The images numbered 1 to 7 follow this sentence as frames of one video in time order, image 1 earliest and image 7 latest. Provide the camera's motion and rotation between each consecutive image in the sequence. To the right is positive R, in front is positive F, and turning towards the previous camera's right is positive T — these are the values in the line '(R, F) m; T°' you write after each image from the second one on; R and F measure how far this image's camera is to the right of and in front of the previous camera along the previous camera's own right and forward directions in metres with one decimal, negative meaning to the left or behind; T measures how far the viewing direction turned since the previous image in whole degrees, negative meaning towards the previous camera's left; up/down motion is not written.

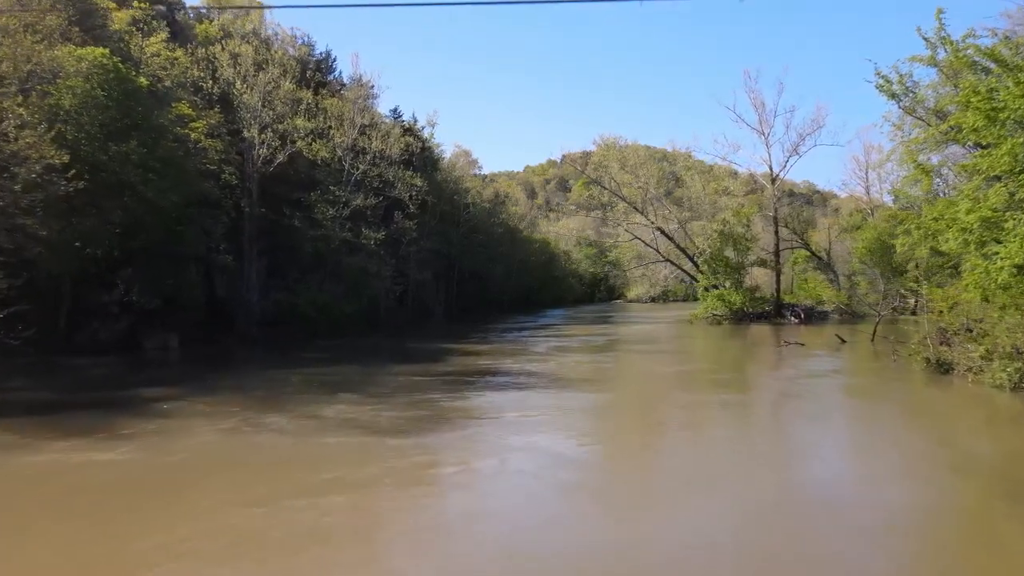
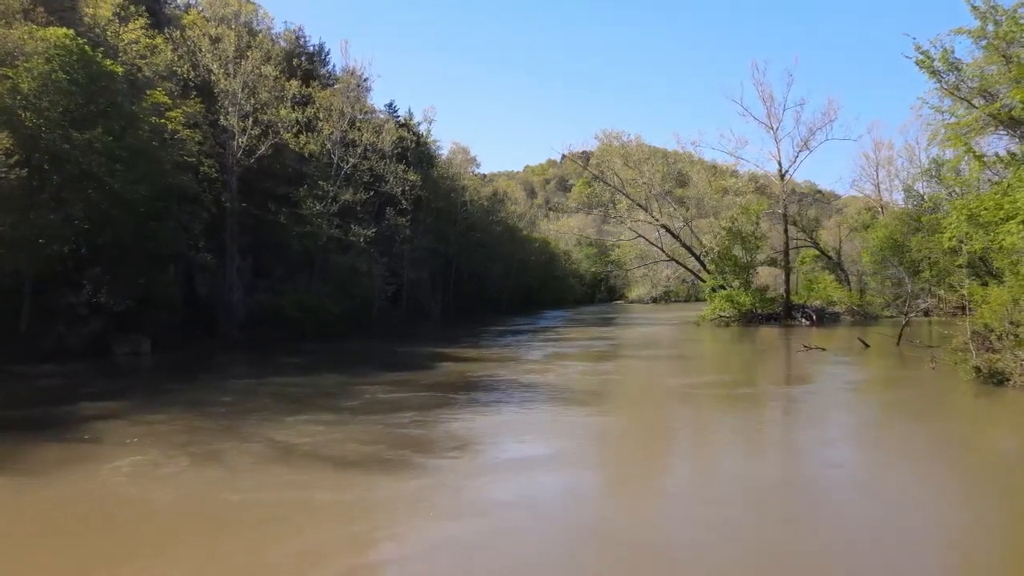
(+0.1, +1.8) m; 0°
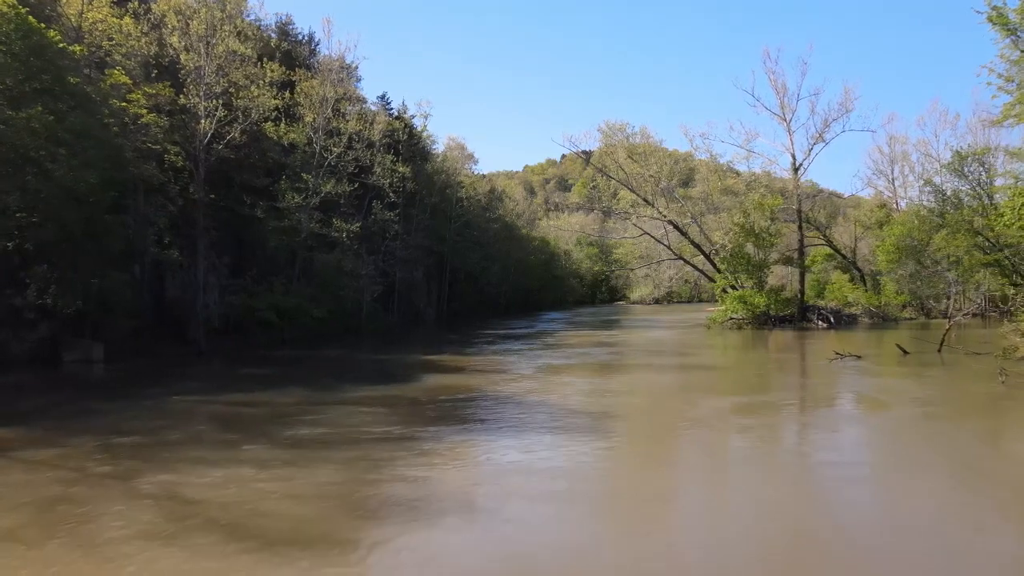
(+0.1, +2.5) m; 0°
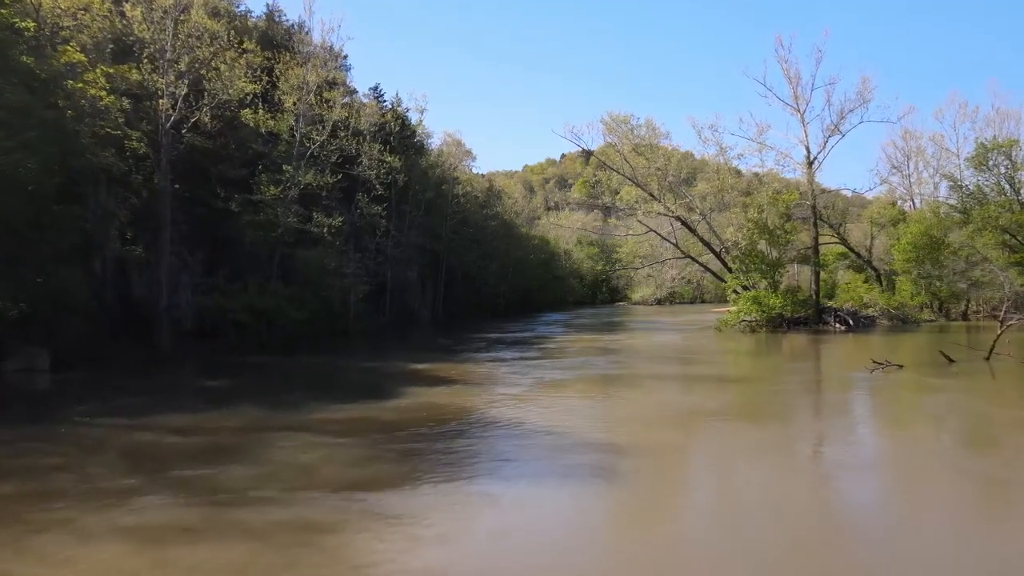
(+0.1, +2.3) m; 0°
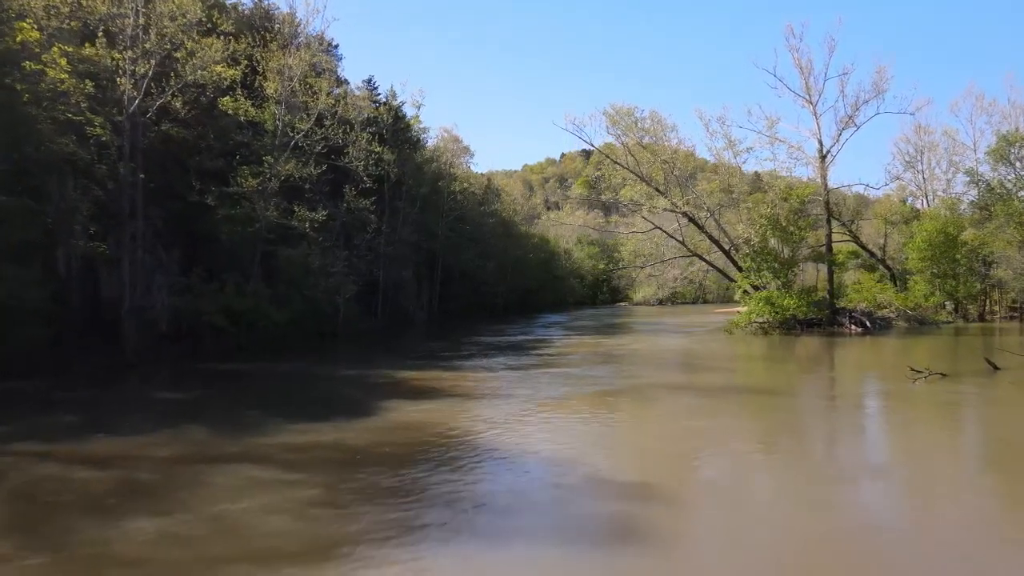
(+0.1, +1.8) m; 0°
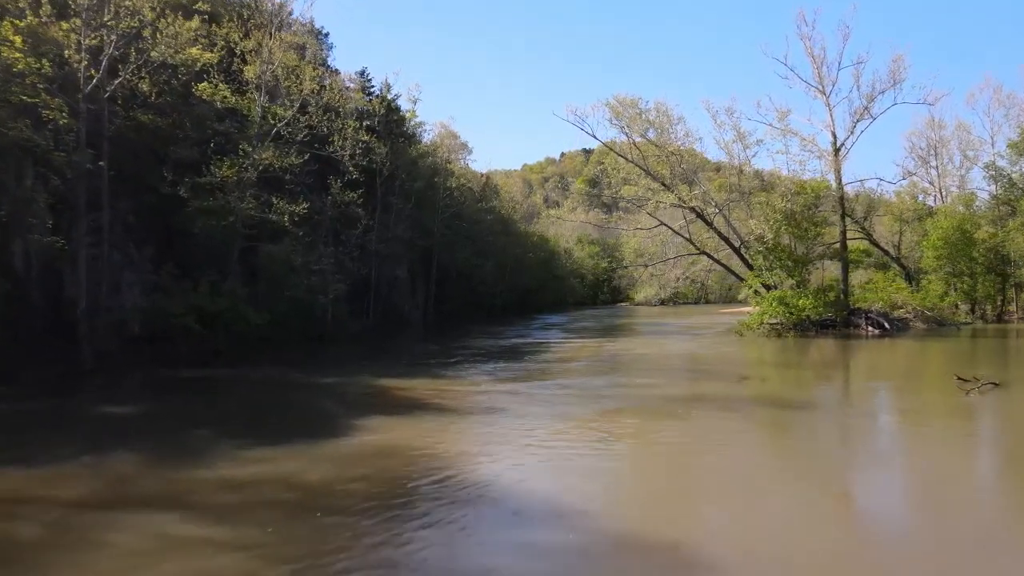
(+0.1, +1.8) m; 0°
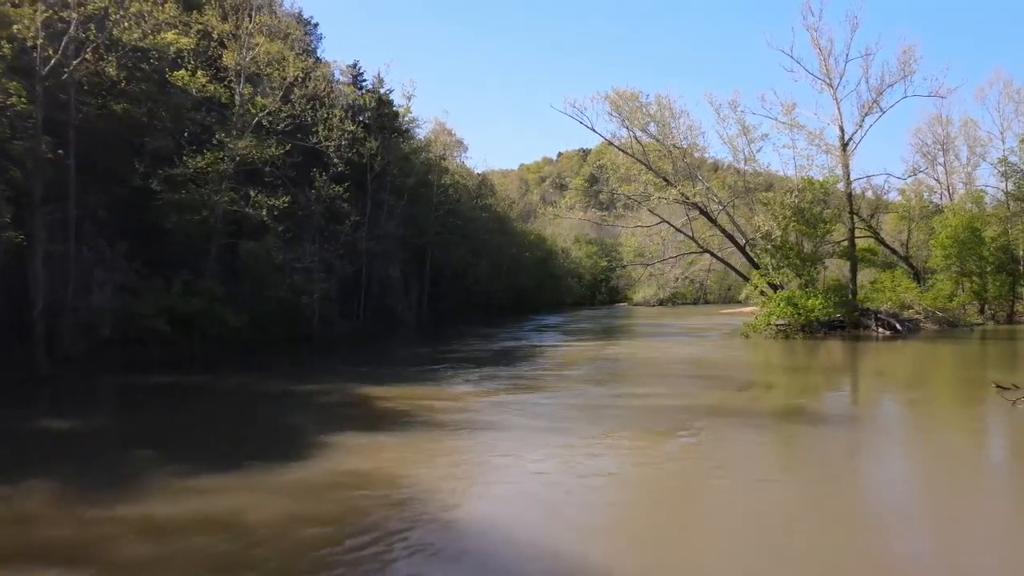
(+0.1, +1.3) m; 0°
